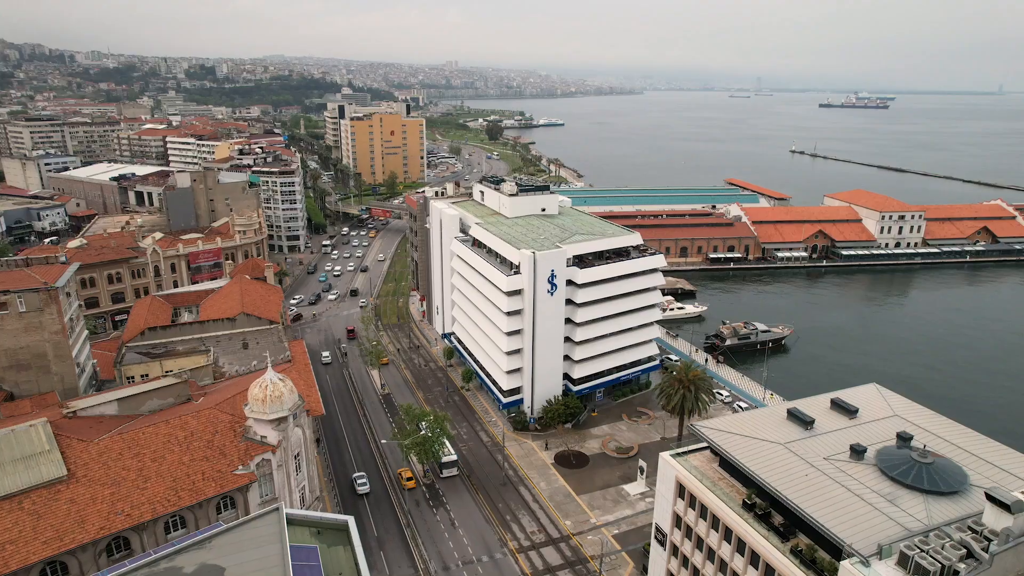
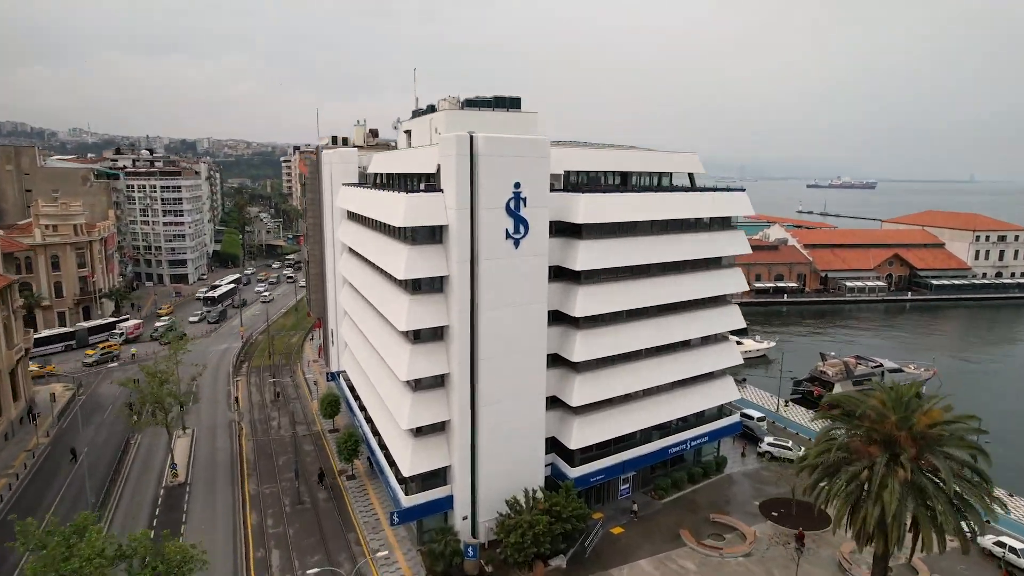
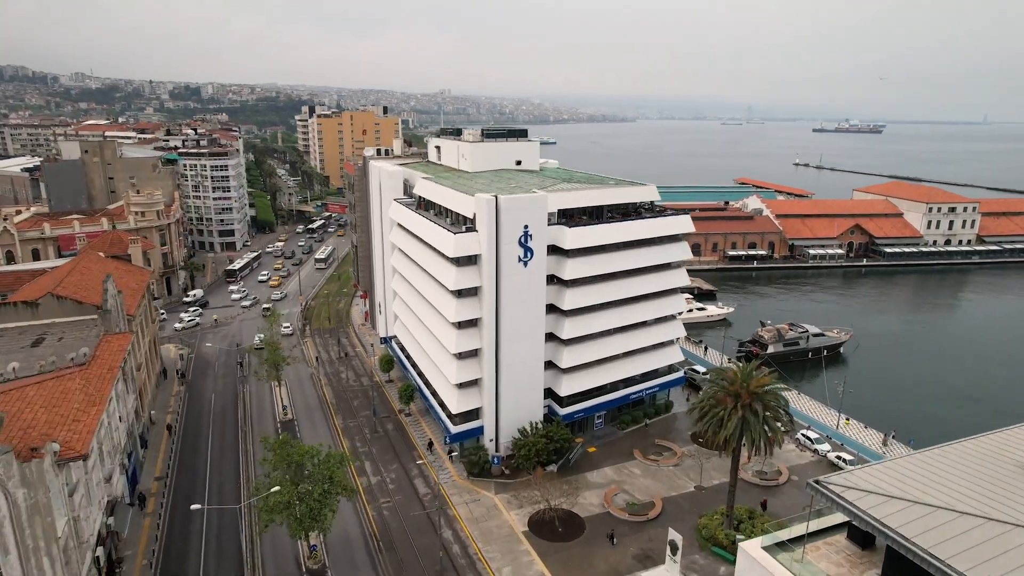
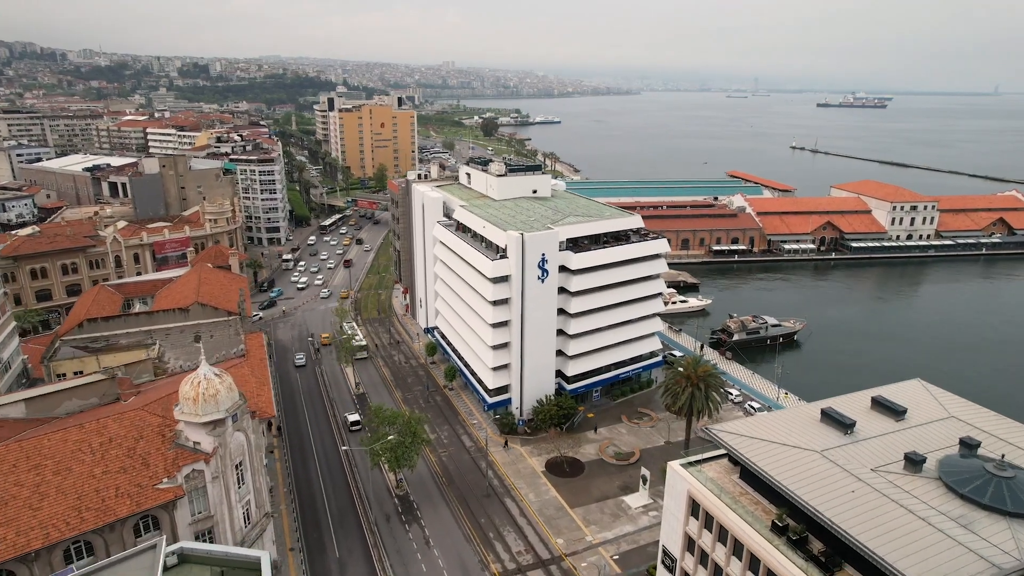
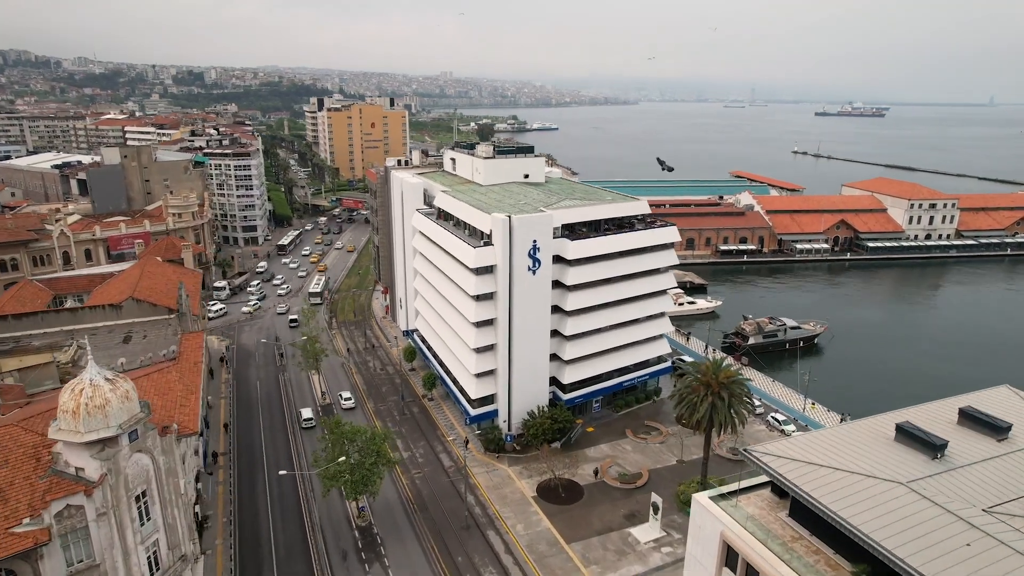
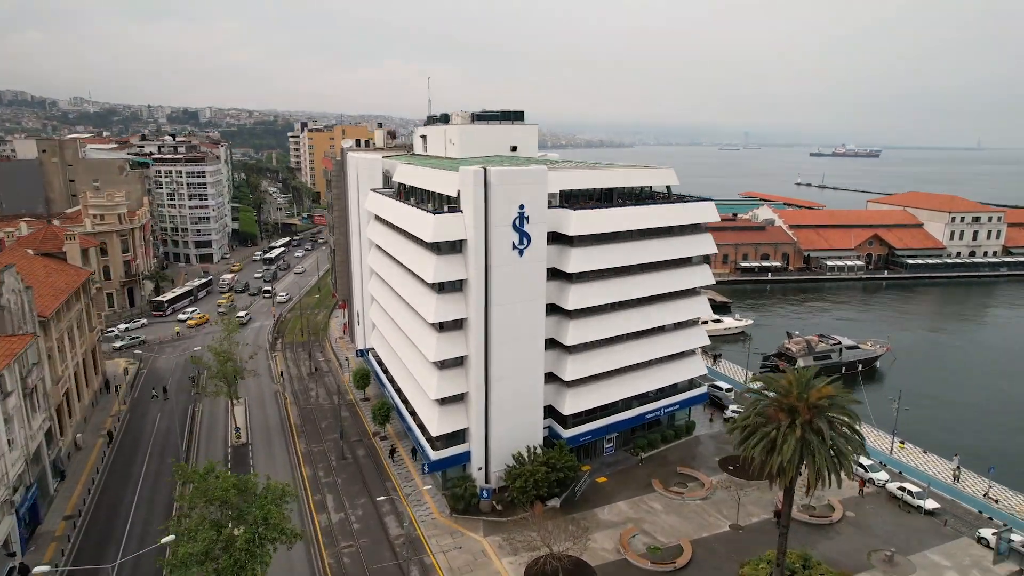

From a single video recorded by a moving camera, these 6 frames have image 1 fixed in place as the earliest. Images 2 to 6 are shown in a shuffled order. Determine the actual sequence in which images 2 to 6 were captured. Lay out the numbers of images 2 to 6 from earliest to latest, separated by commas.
4, 5, 3, 6, 2
